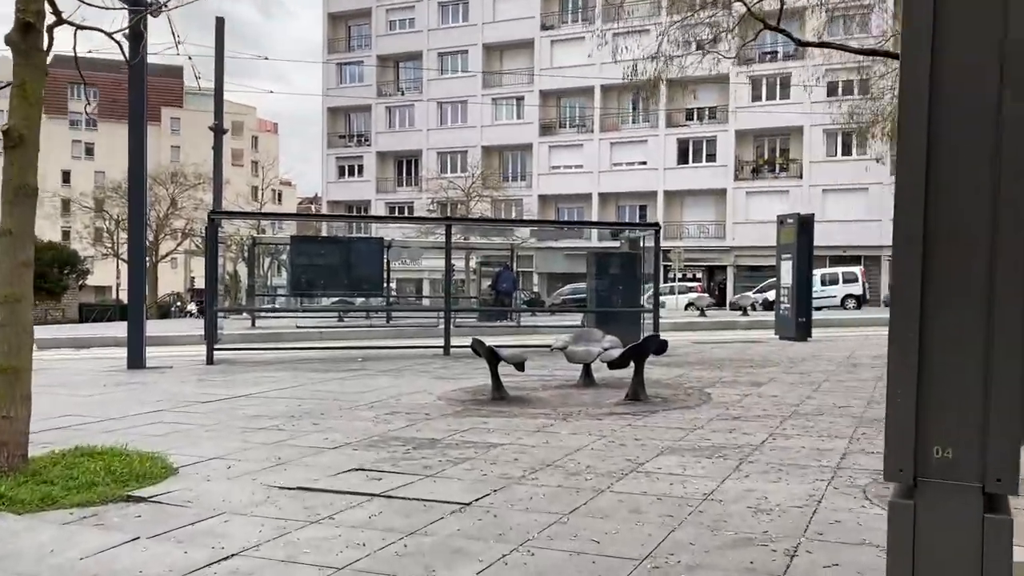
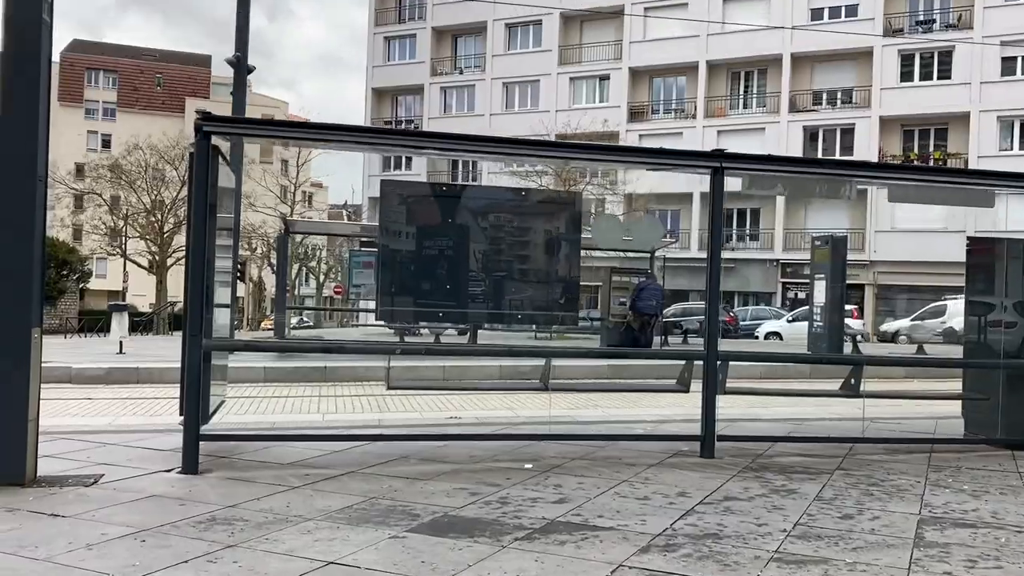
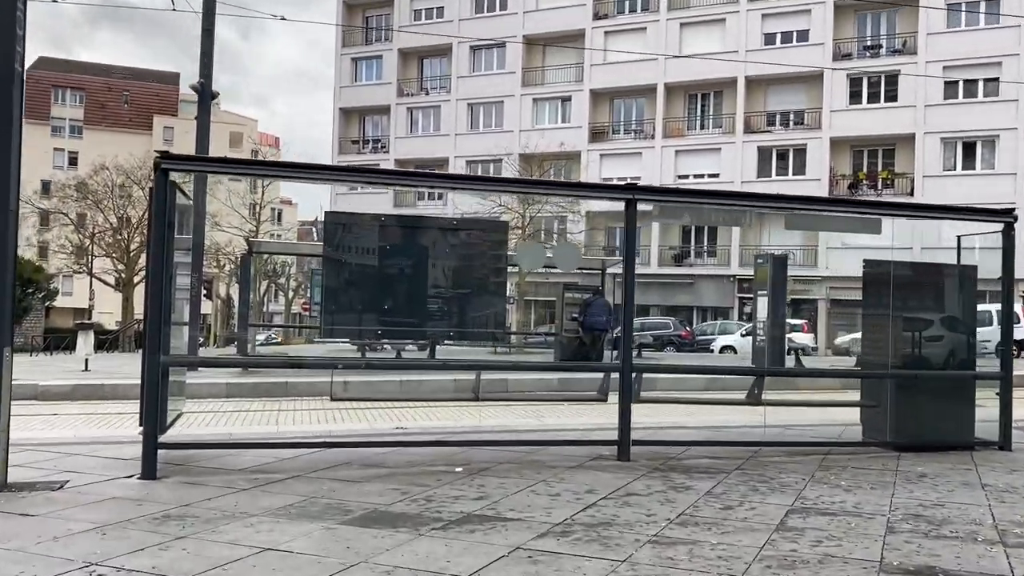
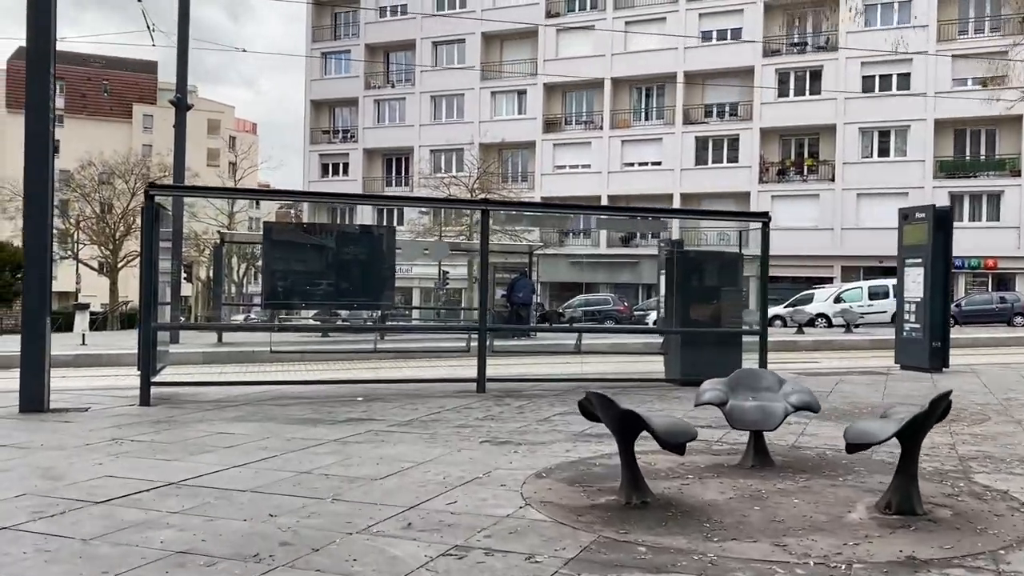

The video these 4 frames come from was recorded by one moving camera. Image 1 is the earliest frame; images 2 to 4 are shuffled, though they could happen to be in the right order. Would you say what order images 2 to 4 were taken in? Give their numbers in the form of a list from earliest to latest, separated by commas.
4, 3, 2
